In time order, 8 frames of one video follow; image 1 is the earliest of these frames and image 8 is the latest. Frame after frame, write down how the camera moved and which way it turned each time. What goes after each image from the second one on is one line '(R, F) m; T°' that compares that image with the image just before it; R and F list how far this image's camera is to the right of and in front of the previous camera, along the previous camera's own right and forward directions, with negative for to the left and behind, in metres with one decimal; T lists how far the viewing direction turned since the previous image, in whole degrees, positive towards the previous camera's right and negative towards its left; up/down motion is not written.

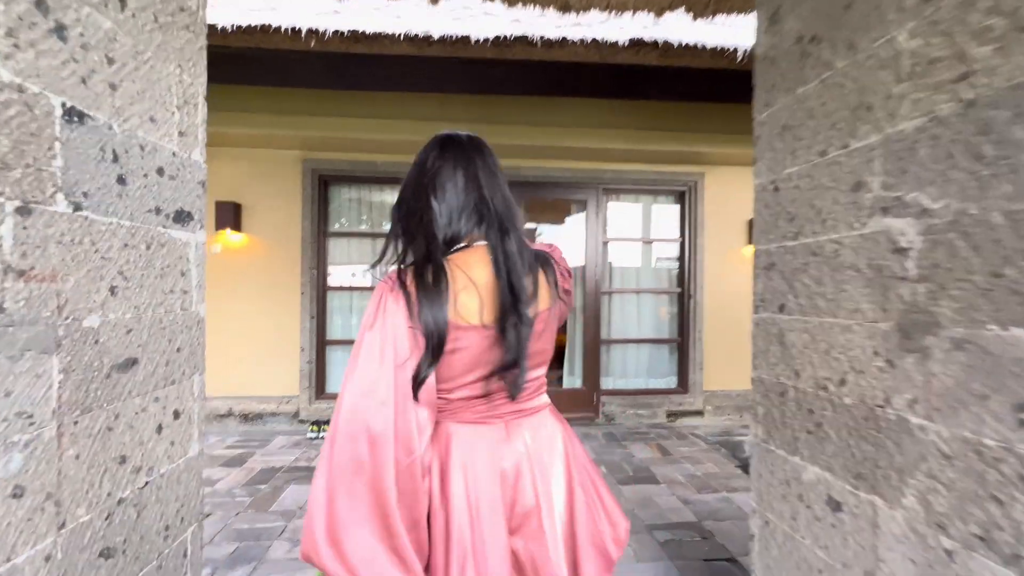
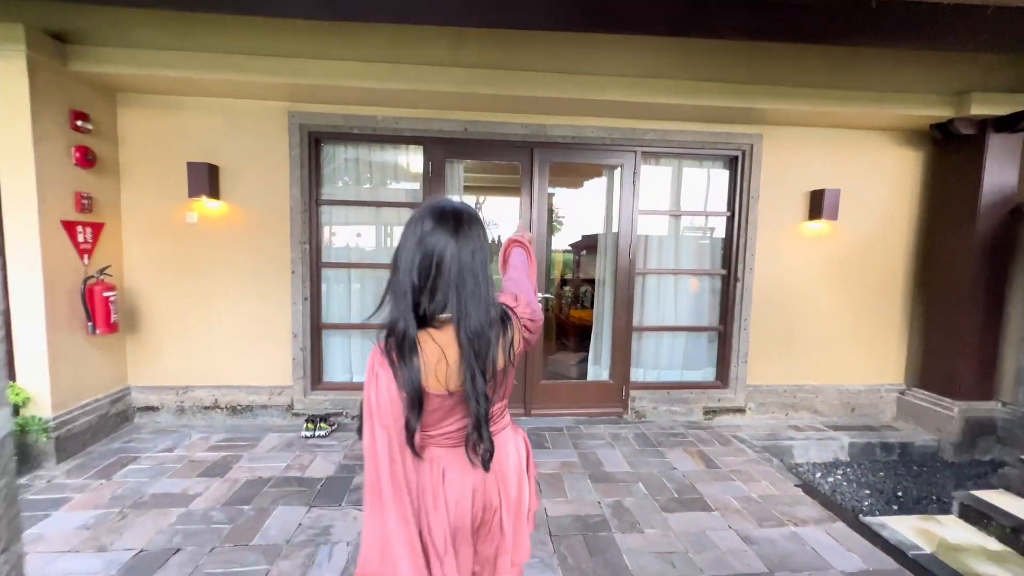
(-0.1, +0.6) m; -1°
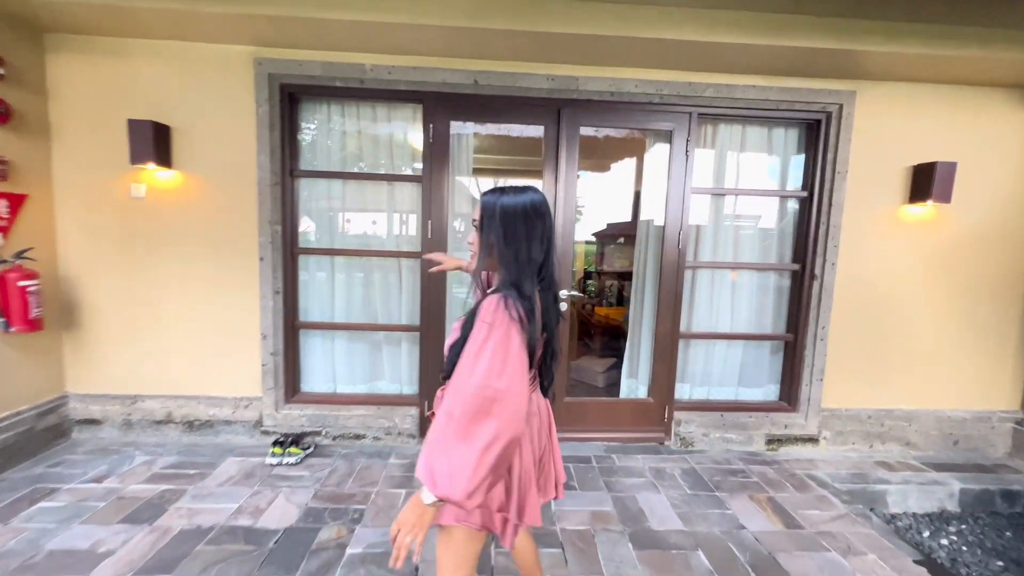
(0.0, +0.8) m; -2°
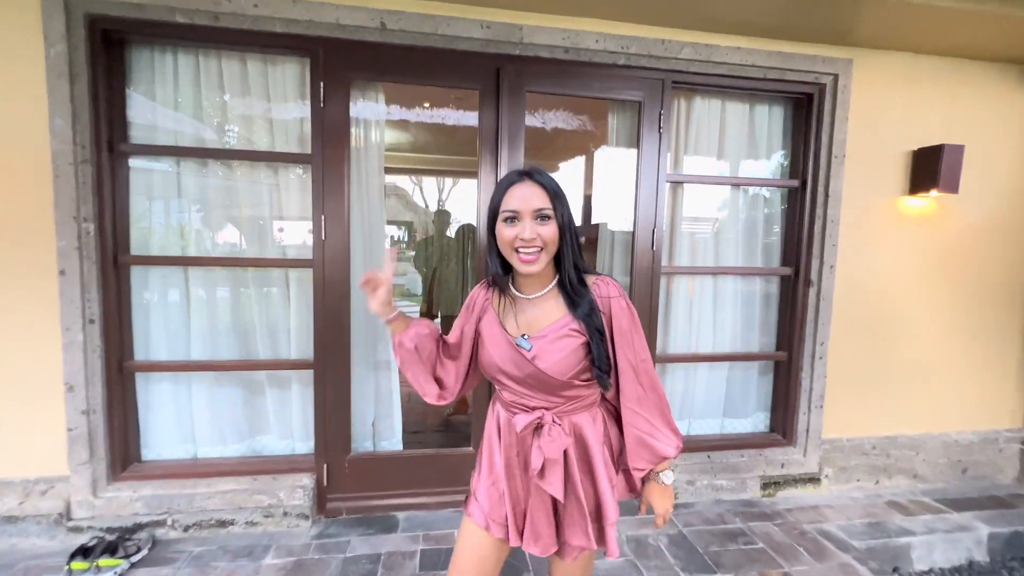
(+0.1, +0.8) m; +7°
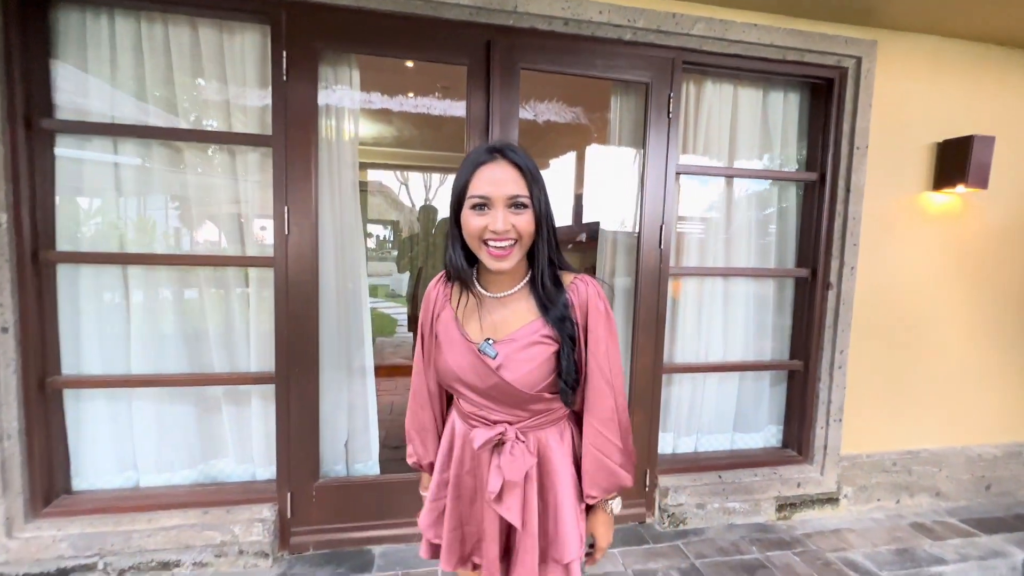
(0.0, +0.3) m; +2°
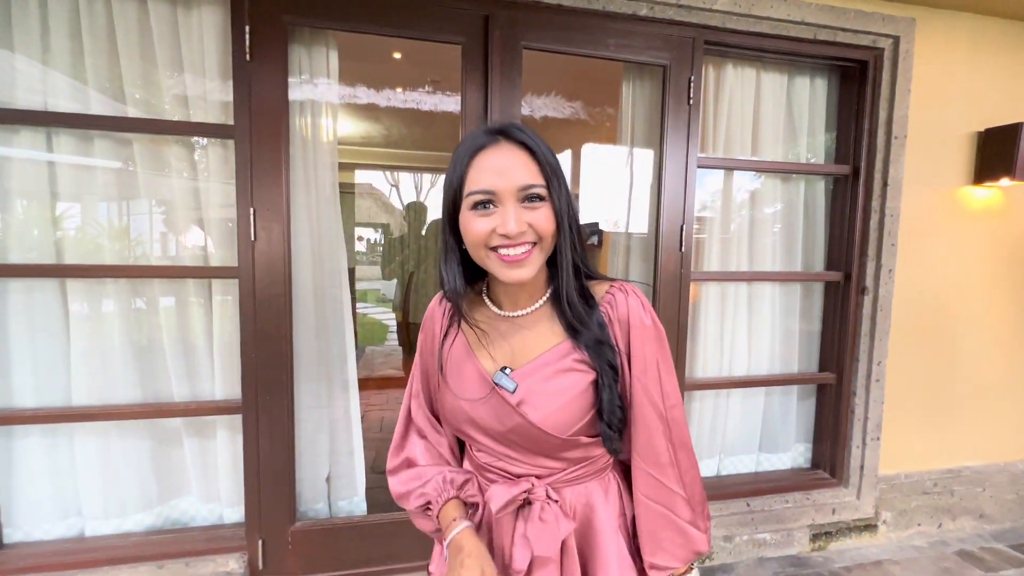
(-0.1, +0.3) m; +1°
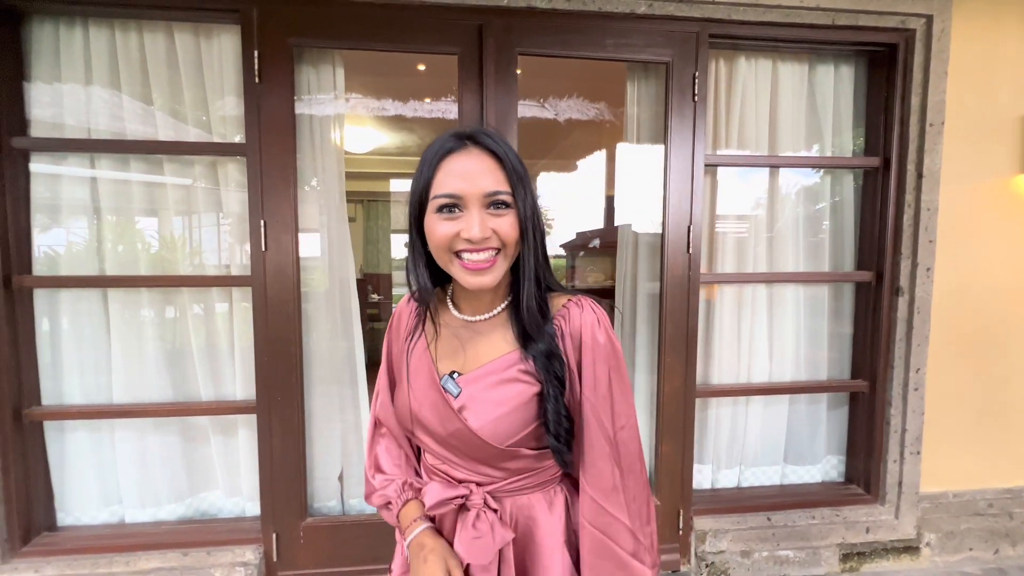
(+0.2, 0.0) m; -6°
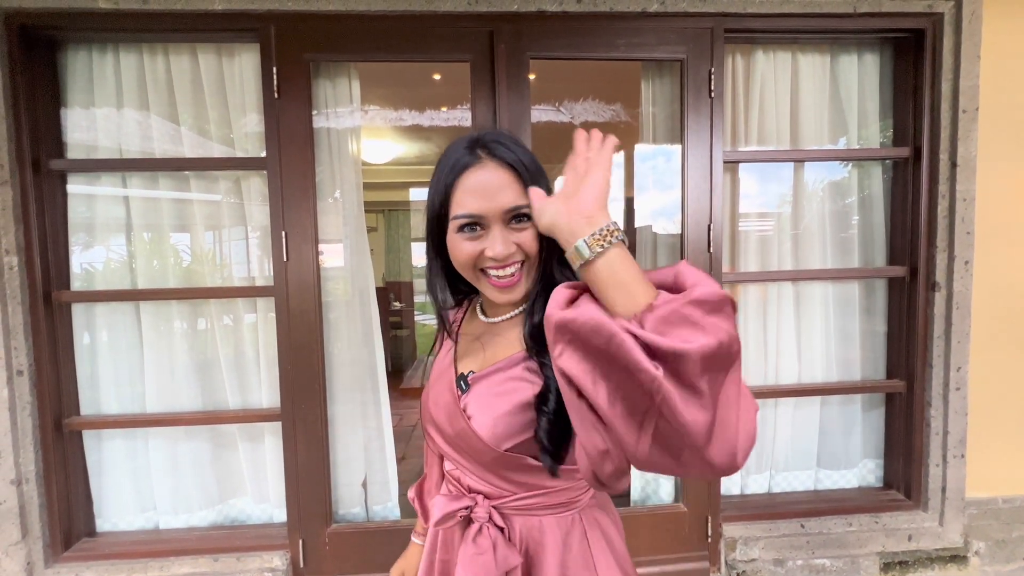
(0.0, 0.0) m; -3°
